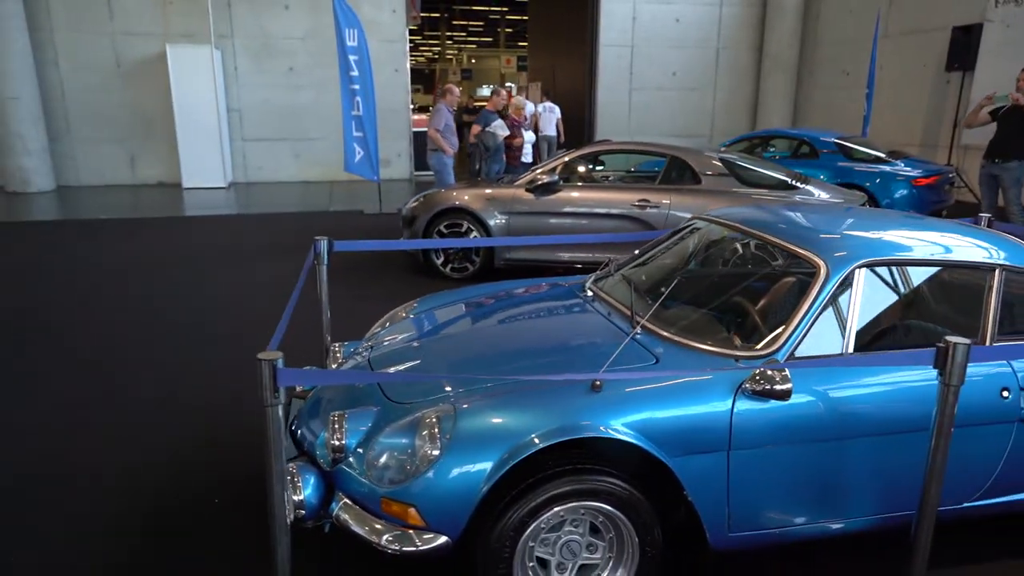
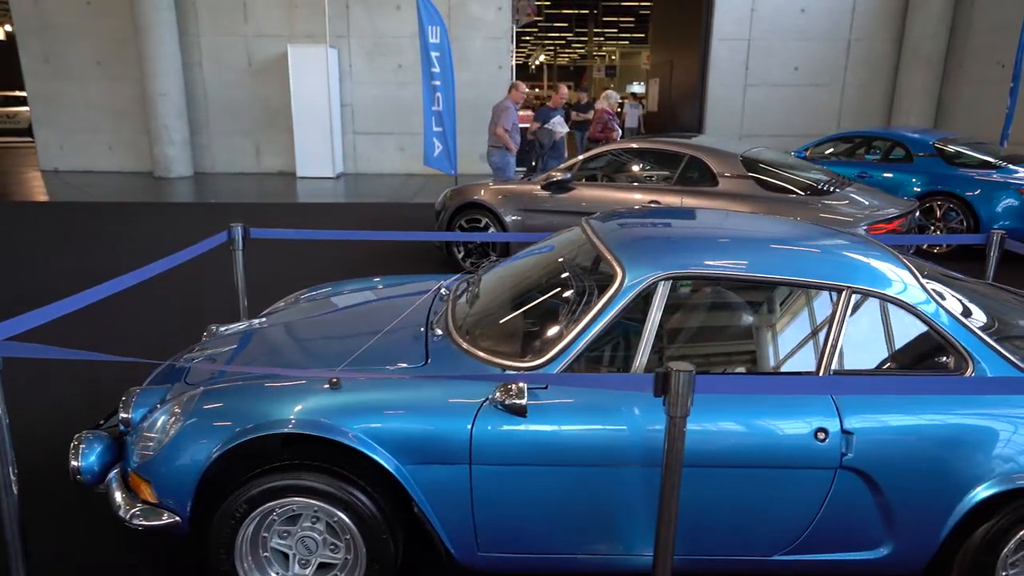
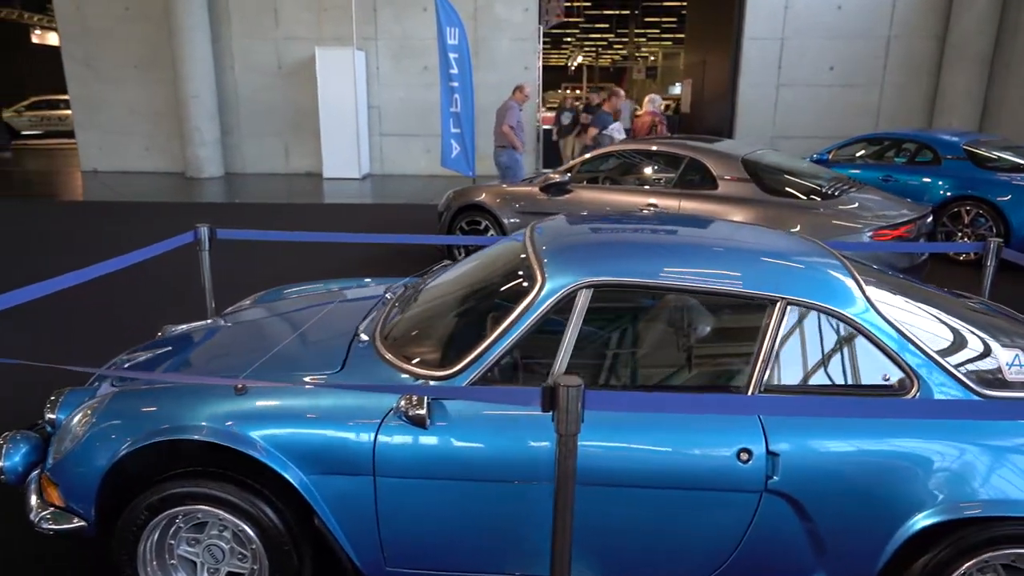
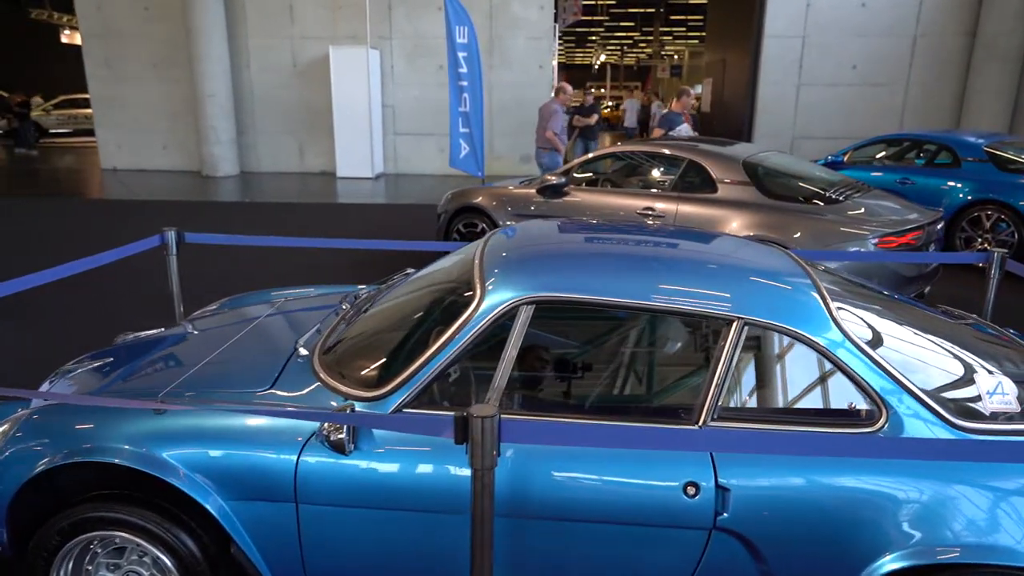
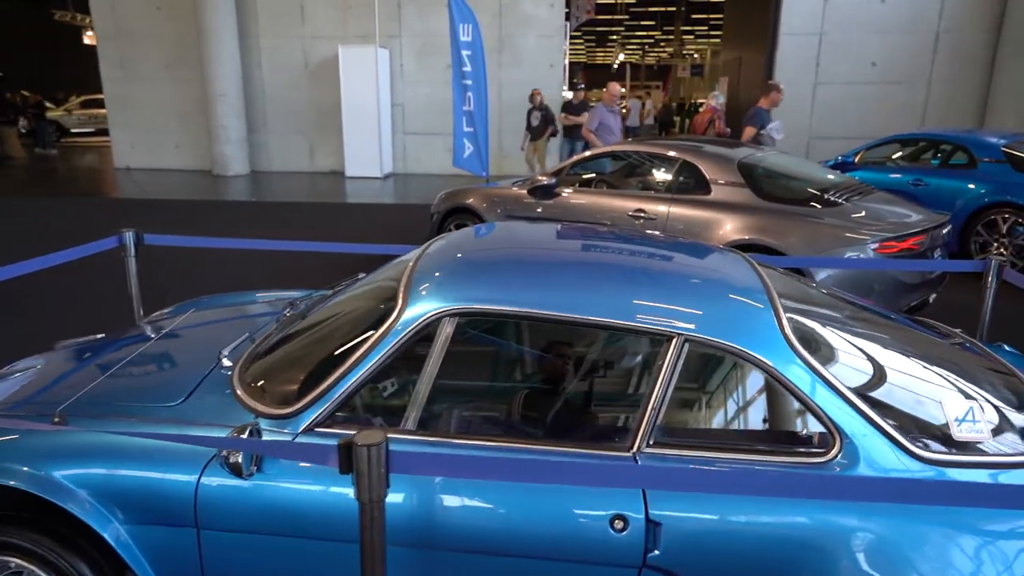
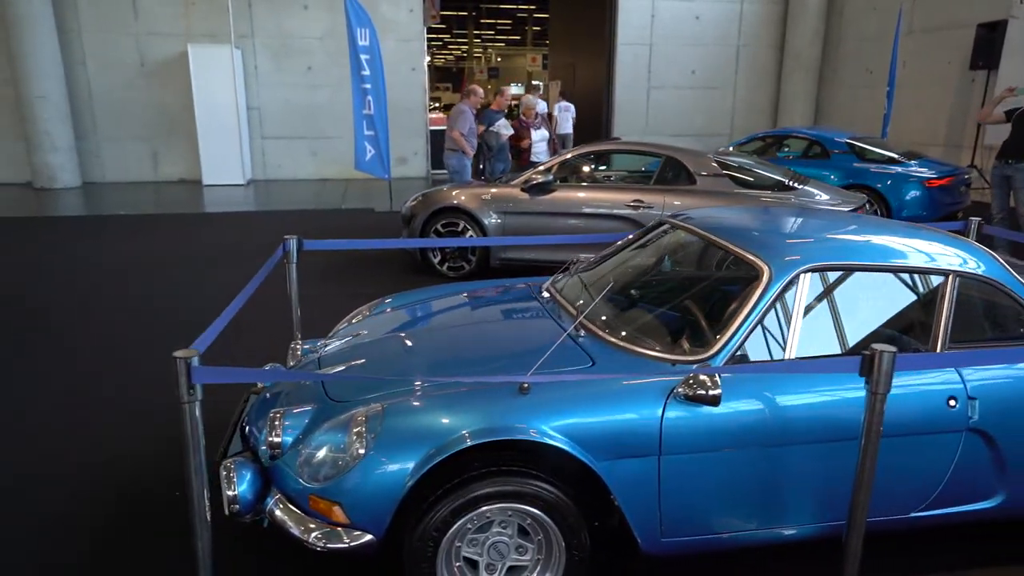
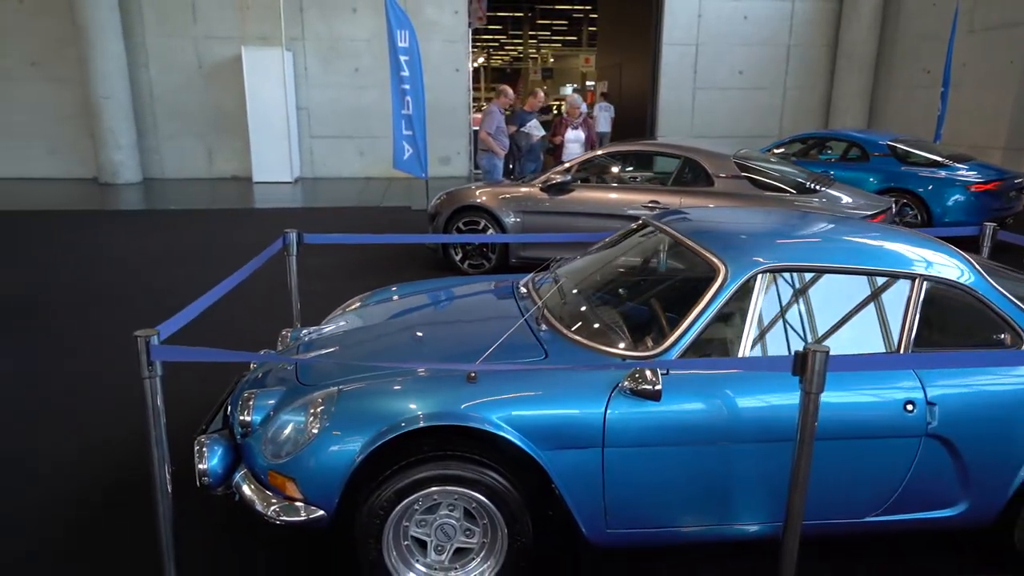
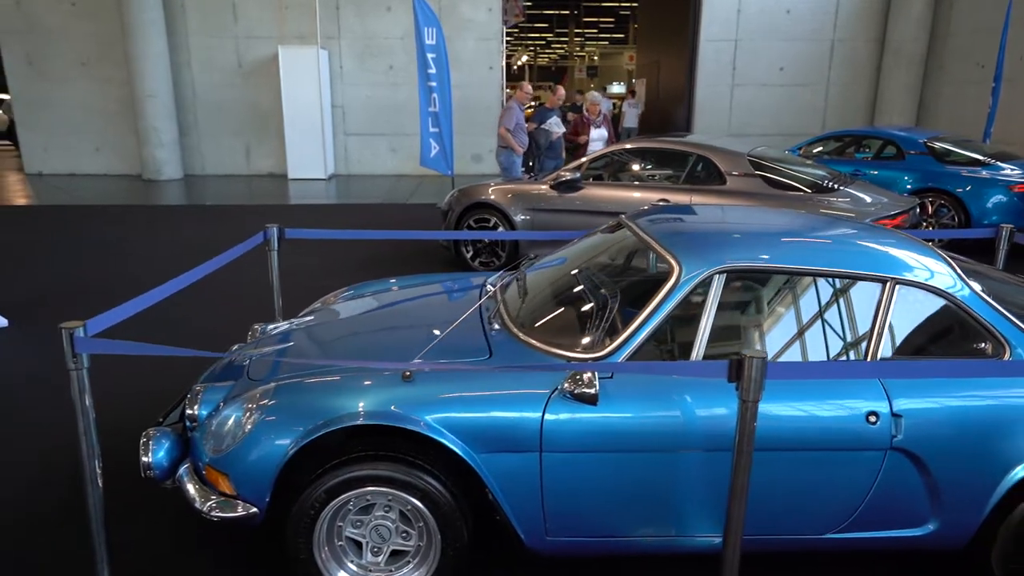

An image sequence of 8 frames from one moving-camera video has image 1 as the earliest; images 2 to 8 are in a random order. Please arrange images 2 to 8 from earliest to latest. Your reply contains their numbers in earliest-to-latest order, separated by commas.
6, 7, 8, 2, 3, 4, 5
